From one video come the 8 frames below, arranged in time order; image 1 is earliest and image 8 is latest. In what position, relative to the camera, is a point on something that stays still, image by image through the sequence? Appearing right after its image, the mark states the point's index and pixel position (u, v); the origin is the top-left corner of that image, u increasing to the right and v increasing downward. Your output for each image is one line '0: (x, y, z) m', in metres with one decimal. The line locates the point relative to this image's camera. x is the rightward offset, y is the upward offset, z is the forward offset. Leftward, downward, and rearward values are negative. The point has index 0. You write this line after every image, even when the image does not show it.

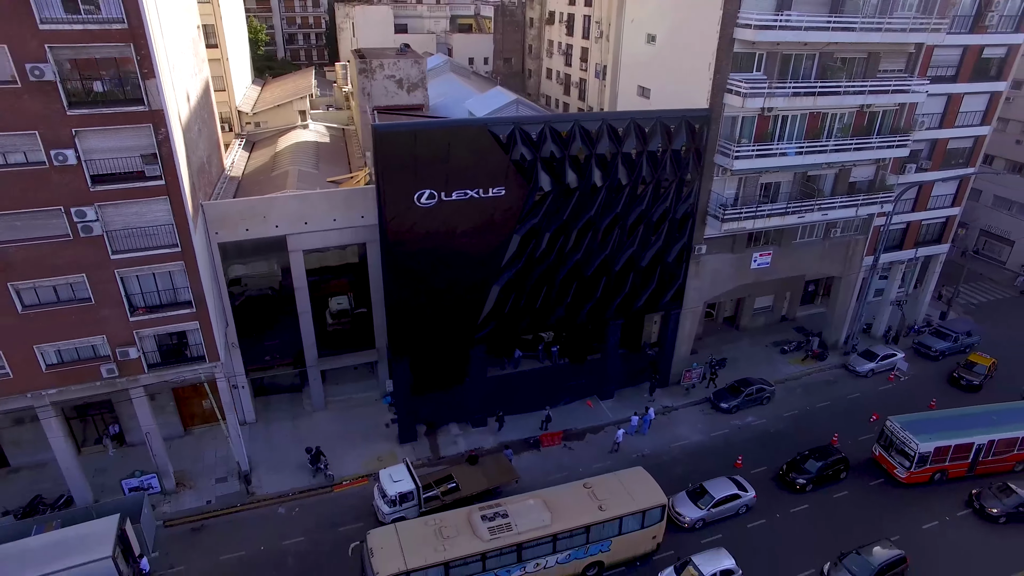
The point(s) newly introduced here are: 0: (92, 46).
0: (-16.8, +10.2, +17.4) m
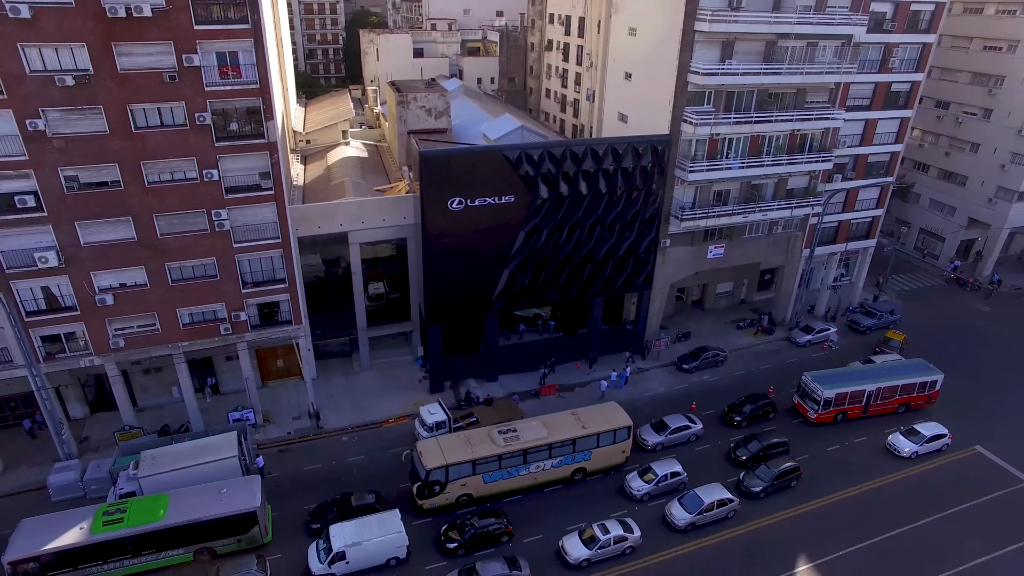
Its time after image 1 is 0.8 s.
0: (-16.3, +11.6, +25.4) m
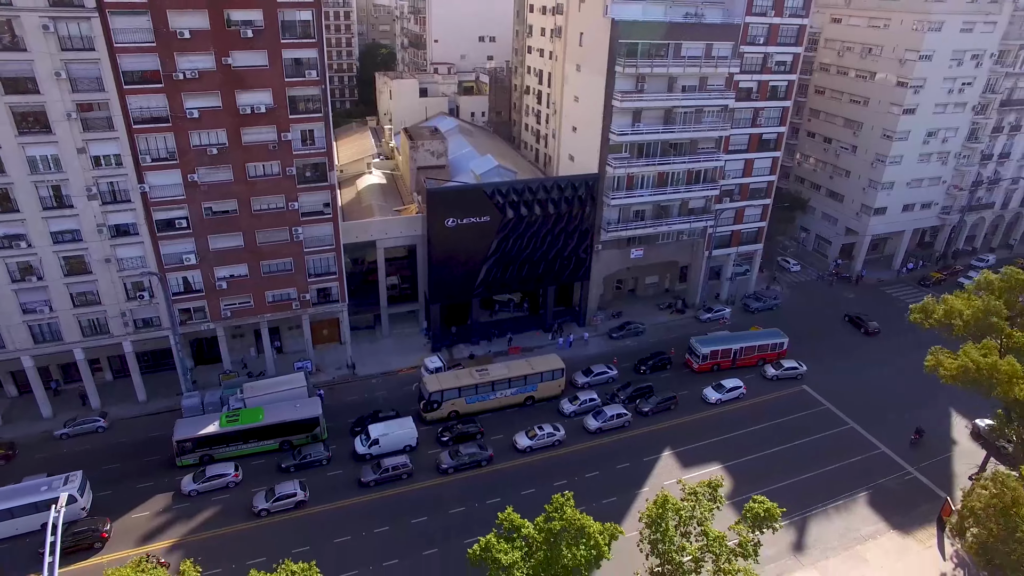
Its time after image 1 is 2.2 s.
0: (-19.1, +12.7, +40.3) m
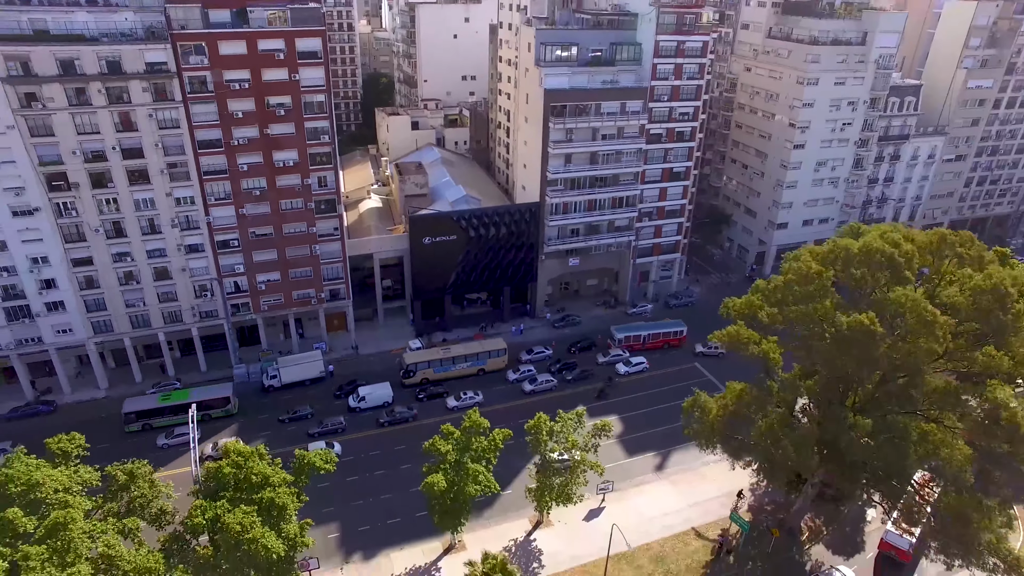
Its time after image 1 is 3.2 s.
0: (-24.8, +12.5, +55.9) m
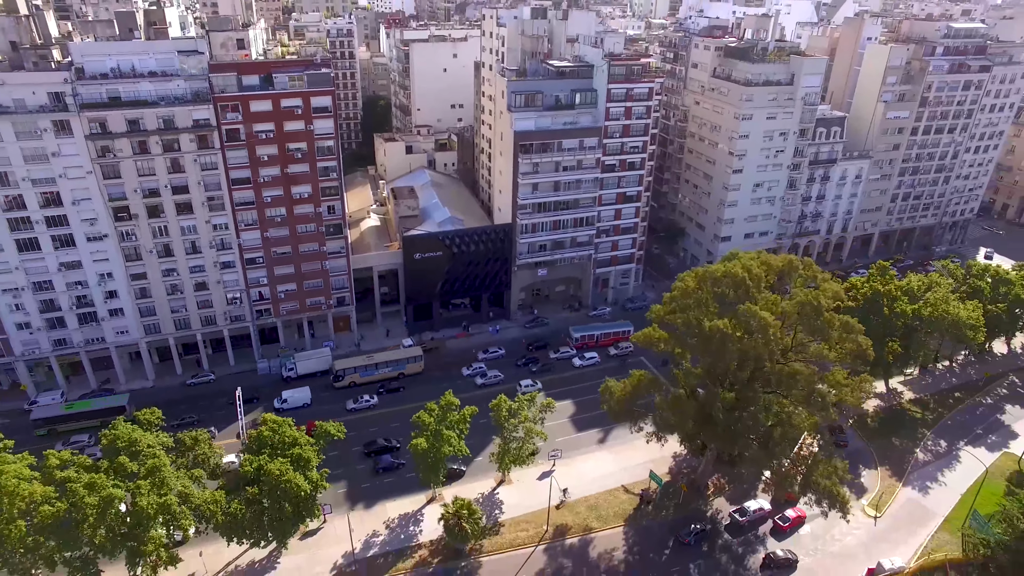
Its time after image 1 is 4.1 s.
0: (-29.1, +11.2, +68.1) m
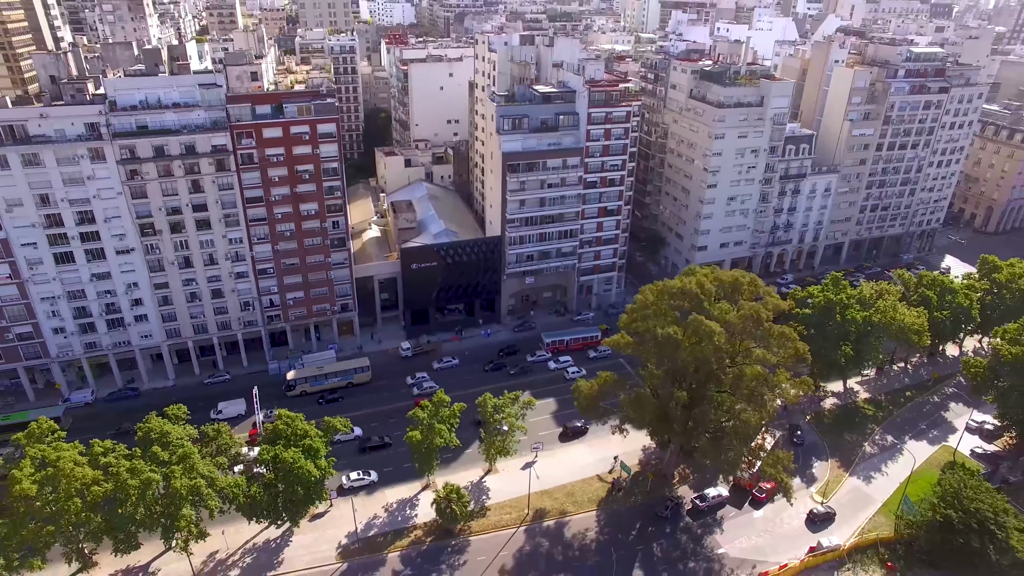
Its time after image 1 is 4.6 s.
0: (-31.2, +9.8, +74.6) m
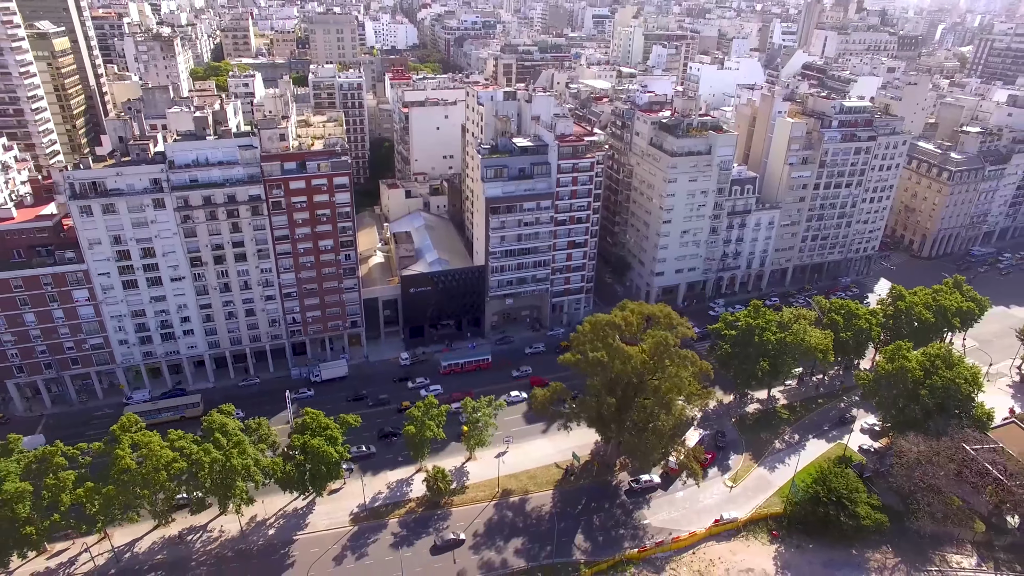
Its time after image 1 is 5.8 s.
0: (-35.4, +5.3, +90.4) m
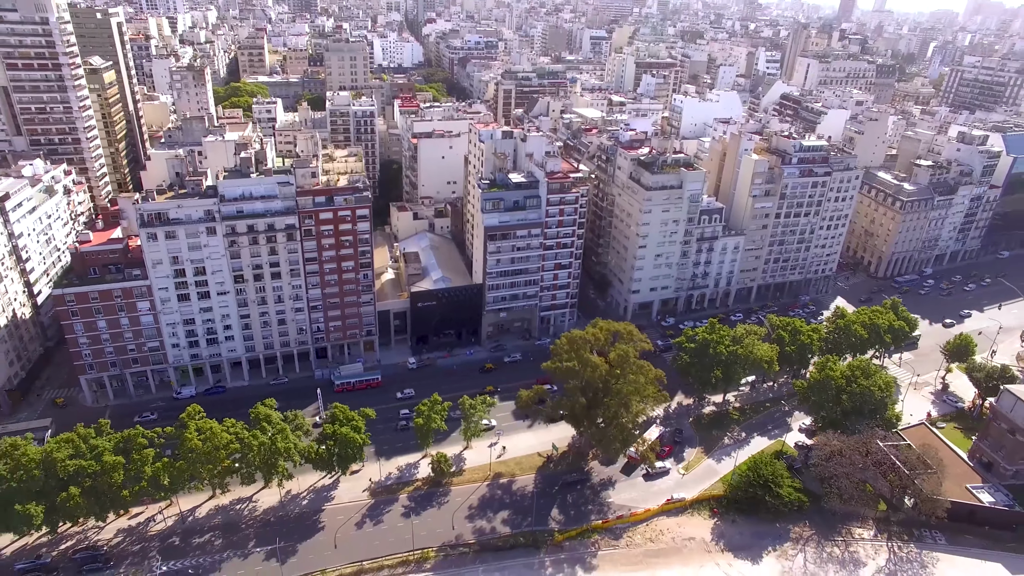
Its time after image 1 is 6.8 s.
0: (-37.0, +1.8, +105.8) m
